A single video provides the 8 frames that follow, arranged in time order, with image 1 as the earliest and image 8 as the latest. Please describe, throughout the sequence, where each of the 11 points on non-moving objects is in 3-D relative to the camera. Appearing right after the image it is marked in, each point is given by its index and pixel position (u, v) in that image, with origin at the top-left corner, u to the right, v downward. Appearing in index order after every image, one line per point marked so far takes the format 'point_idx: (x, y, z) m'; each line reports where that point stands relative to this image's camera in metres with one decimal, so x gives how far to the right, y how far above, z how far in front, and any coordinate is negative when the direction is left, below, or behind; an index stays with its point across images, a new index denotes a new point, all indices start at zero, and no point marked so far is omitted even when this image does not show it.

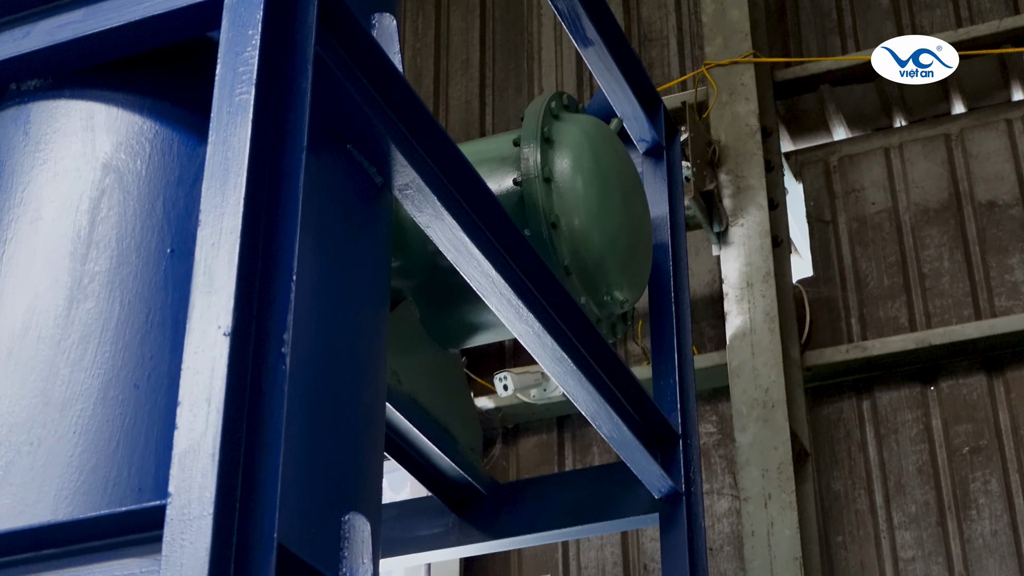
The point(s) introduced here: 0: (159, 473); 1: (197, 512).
0: (-0.7, -0.3, +1.5) m
1: (-0.5, -0.4, +1.4) m
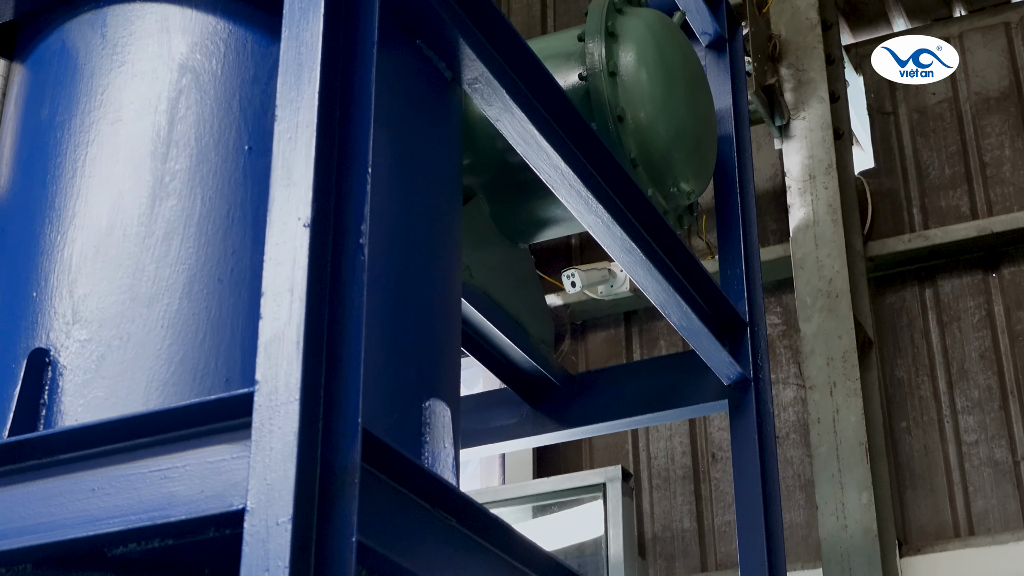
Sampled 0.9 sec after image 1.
0: (-0.5, -0.1, +1.5) m
1: (-0.4, -0.2, +1.4) m
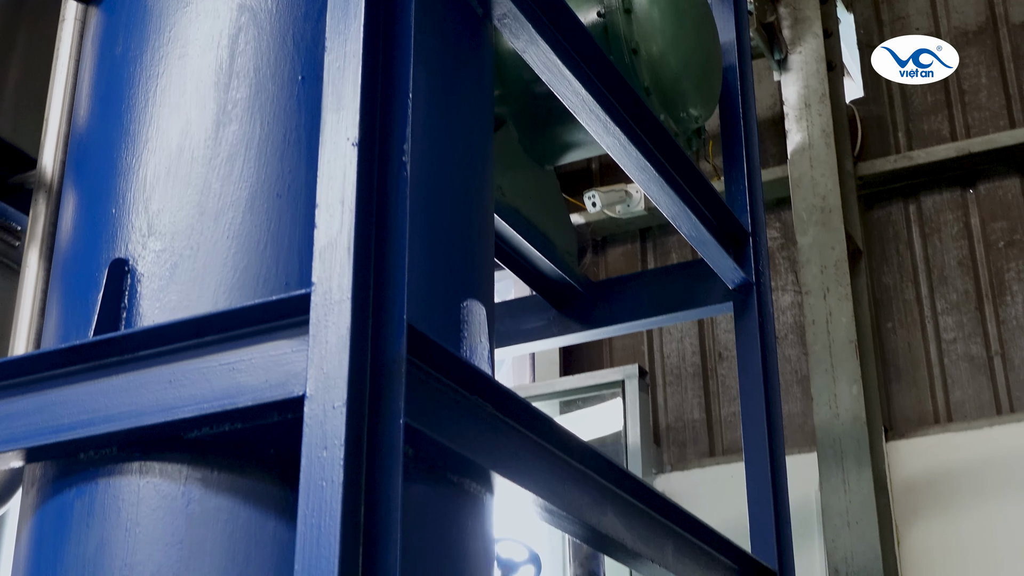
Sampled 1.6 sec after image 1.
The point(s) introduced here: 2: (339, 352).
0: (-0.4, 0.0, +1.7) m
1: (-0.3, 0.0, +1.6) m
2: (-0.3, -0.1, +1.5) m
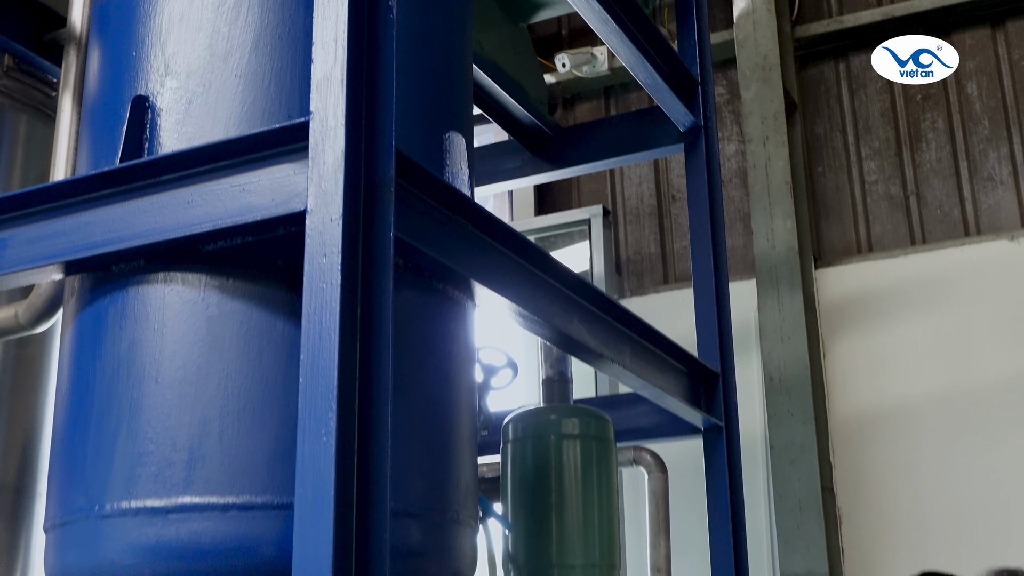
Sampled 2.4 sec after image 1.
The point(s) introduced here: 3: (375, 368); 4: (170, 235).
0: (-0.5, +0.4, +2.0) m
1: (-0.4, +0.4, +1.8) m
2: (-0.4, +0.3, +1.8) m
3: (-0.3, -0.2, +1.7) m
4: (-0.8, +0.1, +1.8) m
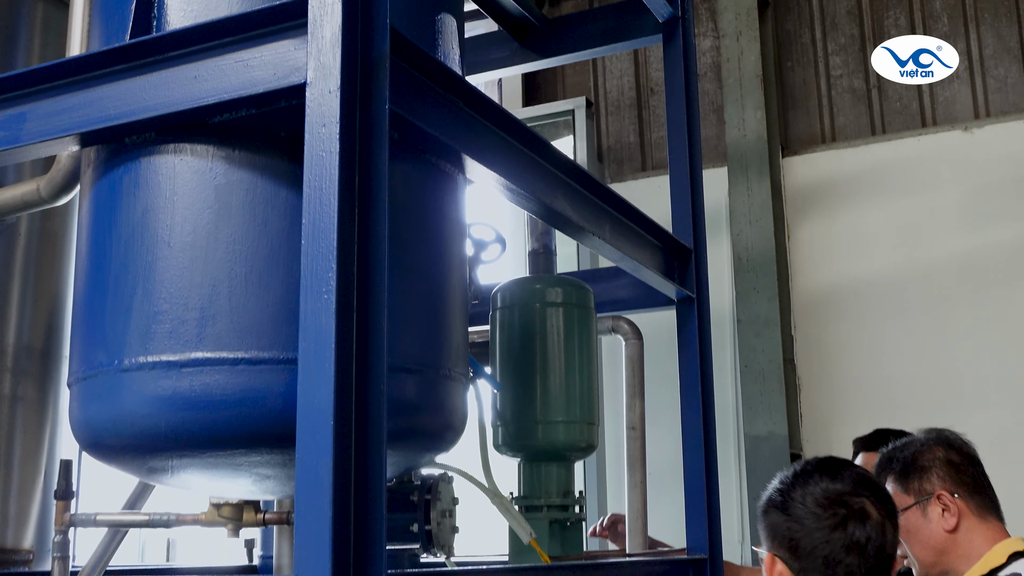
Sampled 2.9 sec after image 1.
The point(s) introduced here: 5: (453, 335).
0: (-0.5, +0.8, +2.1) m
1: (-0.4, +0.7, +2.0) m
2: (-0.4, +0.6, +1.9) m
3: (-0.3, +0.1, +1.8) m
4: (-0.8, +0.4, +1.9) m
5: (-0.1, -0.1, +2.0) m
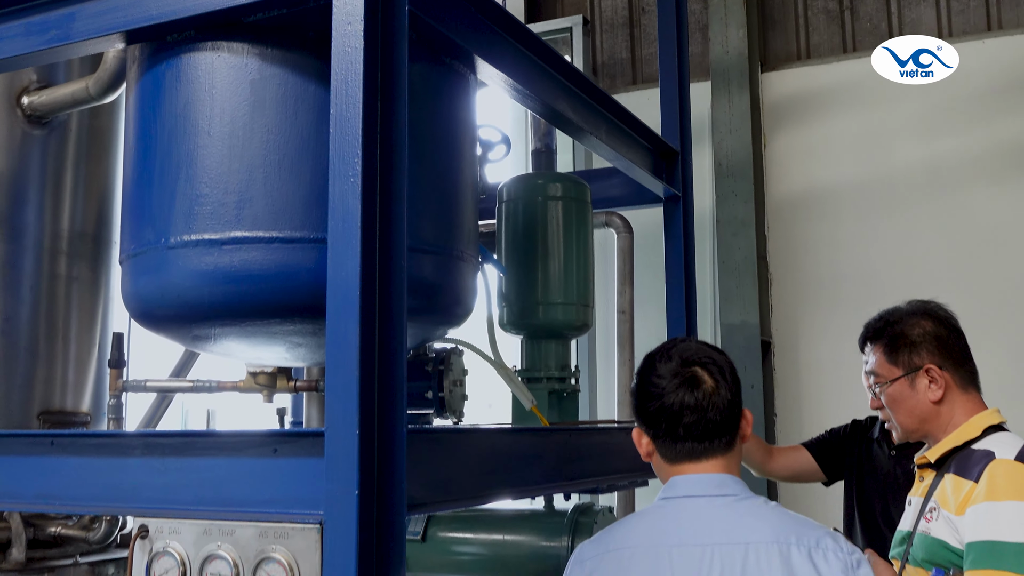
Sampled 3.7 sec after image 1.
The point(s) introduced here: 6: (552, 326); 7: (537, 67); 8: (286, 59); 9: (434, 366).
0: (-0.5, +1.1, +2.3) m
1: (-0.4, +1.0, +2.1) m
2: (-0.4, +0.9, +2.1) m
3: (-0.3, +0.4, +2.1) m
4: (-0.8, +0.7, +2.1) m
5: (-0.1, +0.2, +2.2) m
6: (+0.1, -0.1, +2.4) m
7: (+0.1, +0.6, +2.3) m
8: (-0.6, +0.6, +2.2) m
9: (-0.2, -0.2, +2.3) m
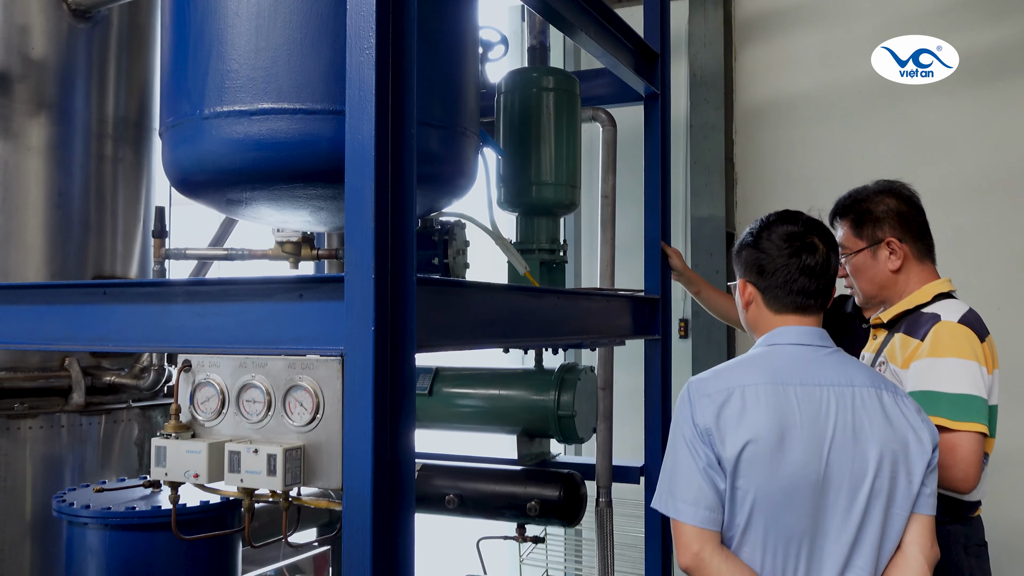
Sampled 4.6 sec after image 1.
0: (-0.5, +1.4, +2.5) m
1: (-0.4, +1.4, +2.4) m
2: (-0.4, +1.2, +2.3) m
3: (-0.3, +0.8, +2.3) m
4: (-0.8, +1.1, +2.4) m
5: (-0.1, +0.5, +2.5) m
6: (+0.1, +0.3, +2.7) m
7: (+0.1, +1.0, +2.6) m
8: (-0.6, +1.0, +2.5) m
9: (-0.2, +0.2, +2.6) m
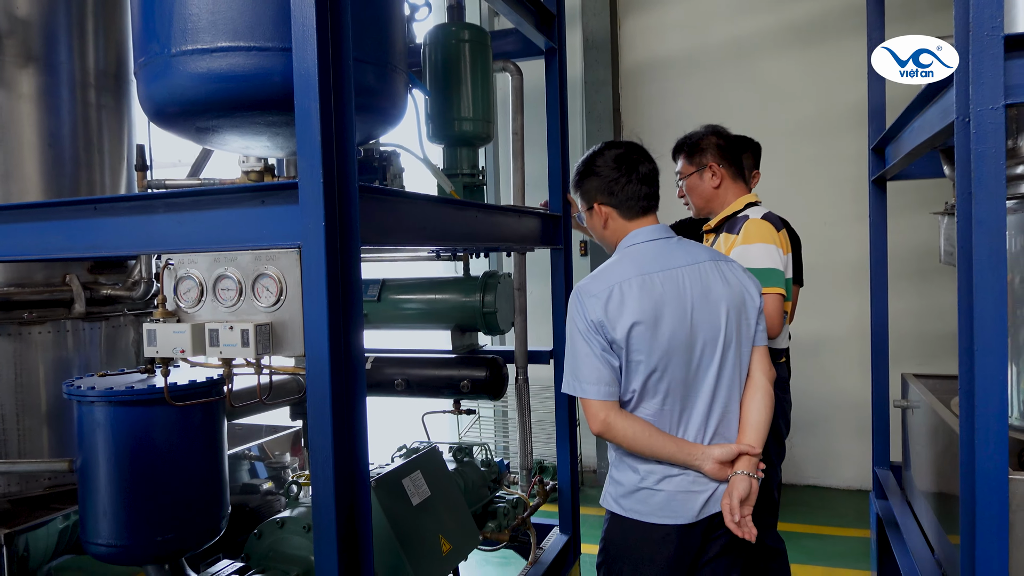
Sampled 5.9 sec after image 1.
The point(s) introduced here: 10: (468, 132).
0: (-0.8, +1.7, +3.1) m
1: (-0.7, +1.7, +3.0) m
2: (-0.7, +1.5, +2.9) m
3: (-0.6, +1.1, +2.9) m
4: (-1.1, +1.4, +2.9) m
5: (-0.4, +0.9, +3.0) m
6: (-0.2, +0.6, +3.3) m
7: (-0.3, +1.3, +3.2) m
8: (-0.9, +1.3, +3.0) m
9: (-0.5, +0.5, +3.2) m
10: (-0.2, +0.6, +3.3) m
